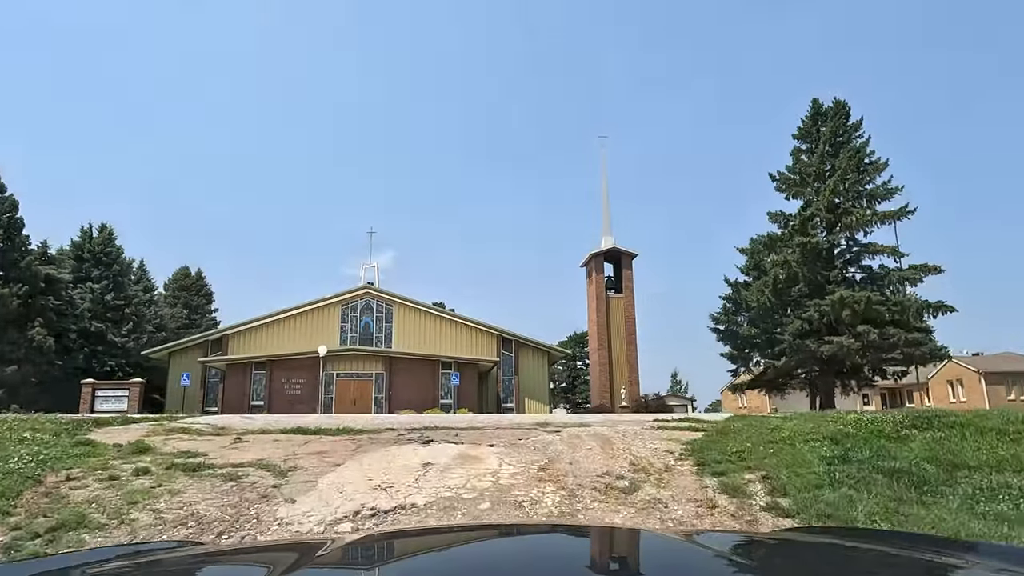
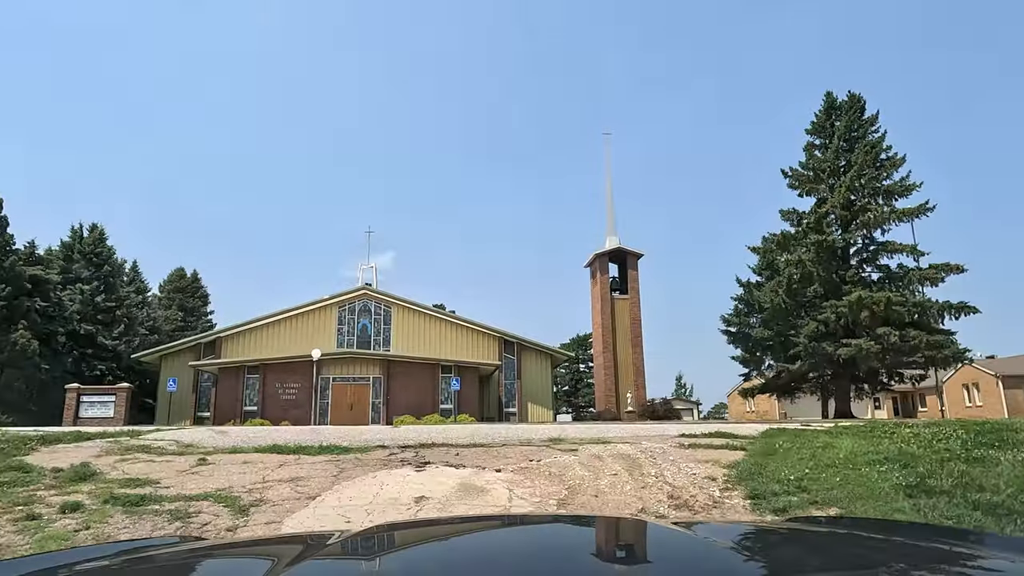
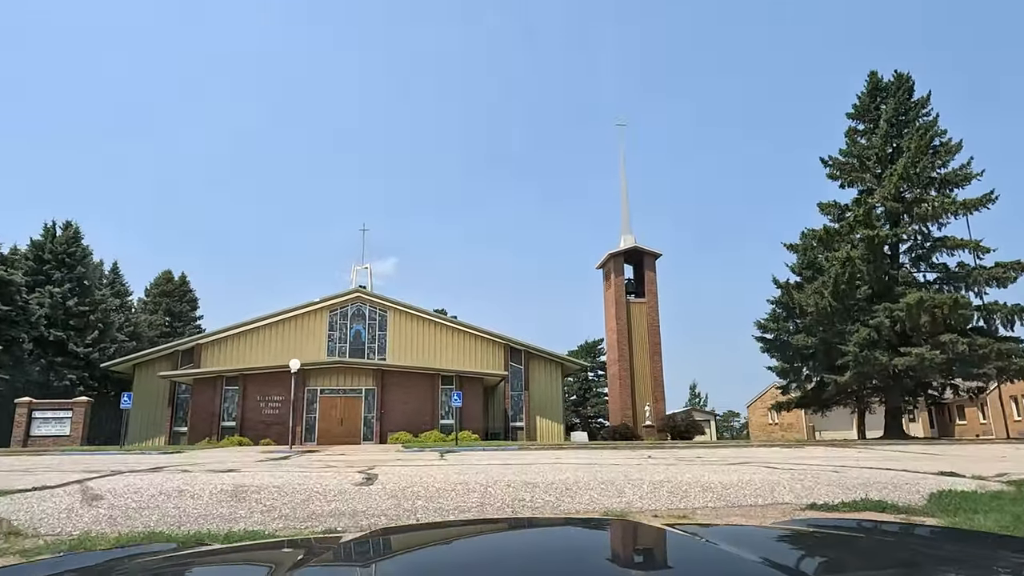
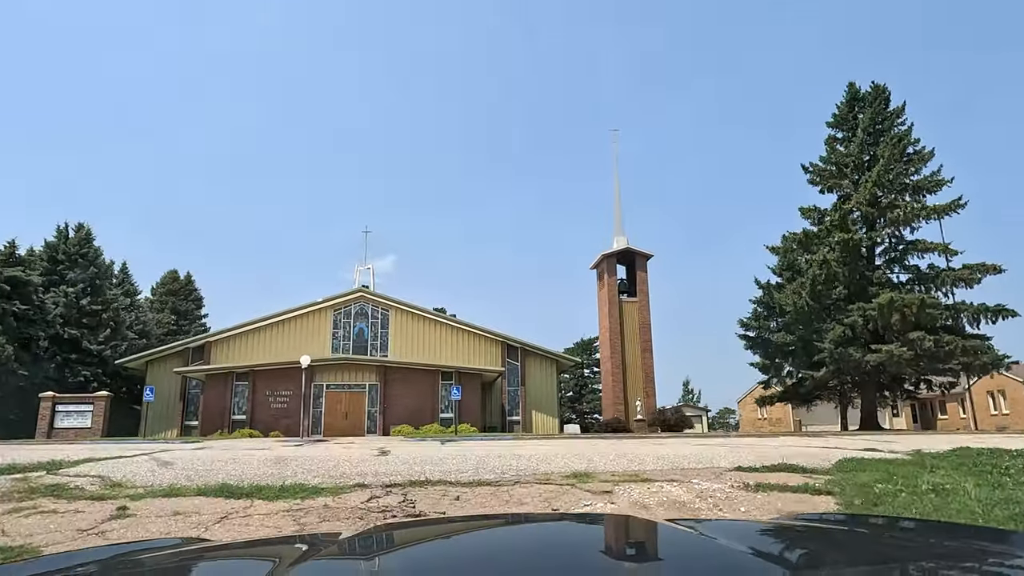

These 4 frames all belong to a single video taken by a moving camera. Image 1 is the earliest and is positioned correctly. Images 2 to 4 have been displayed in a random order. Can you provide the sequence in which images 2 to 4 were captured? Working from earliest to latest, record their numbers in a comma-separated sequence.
2, 4, 3
